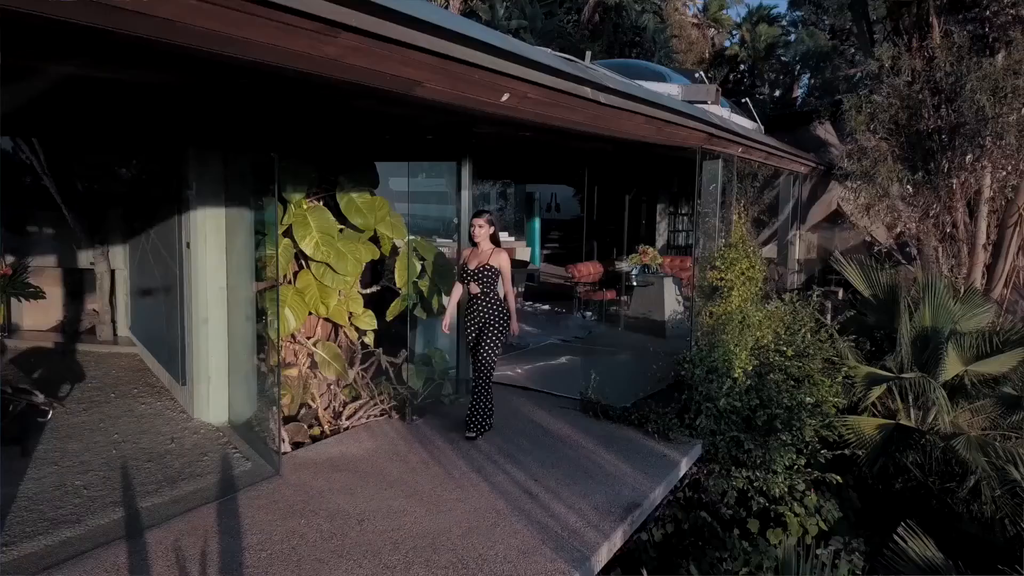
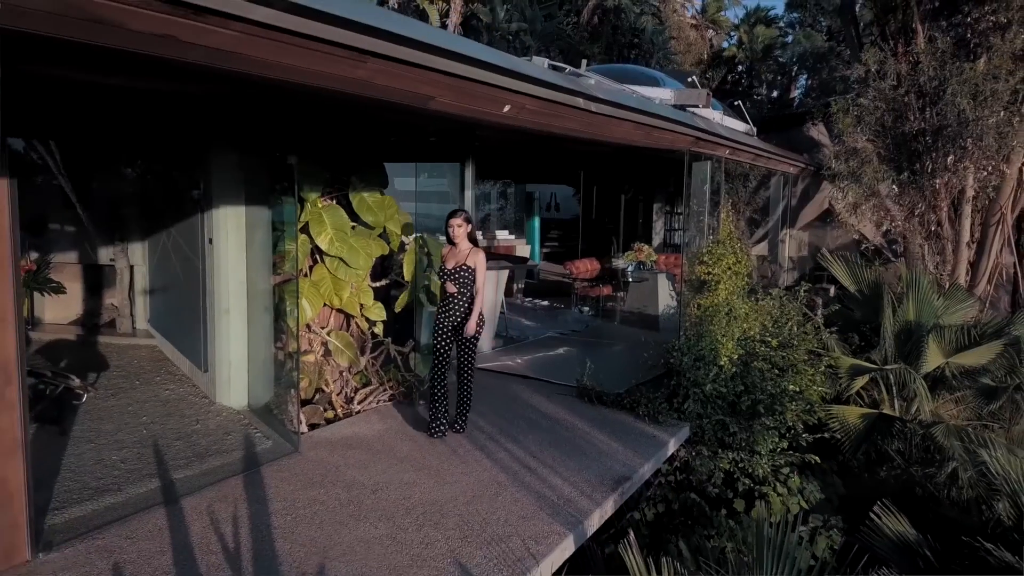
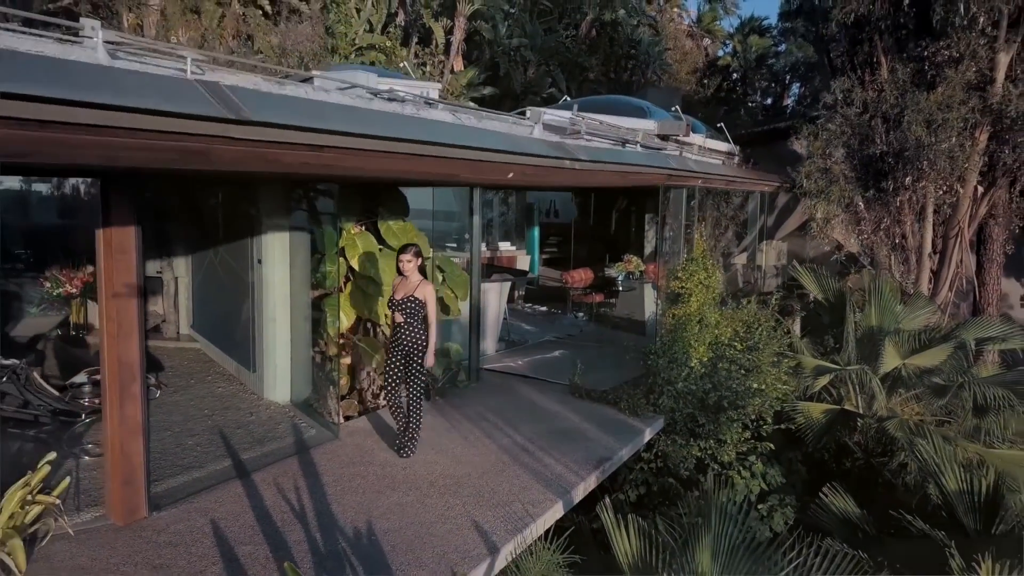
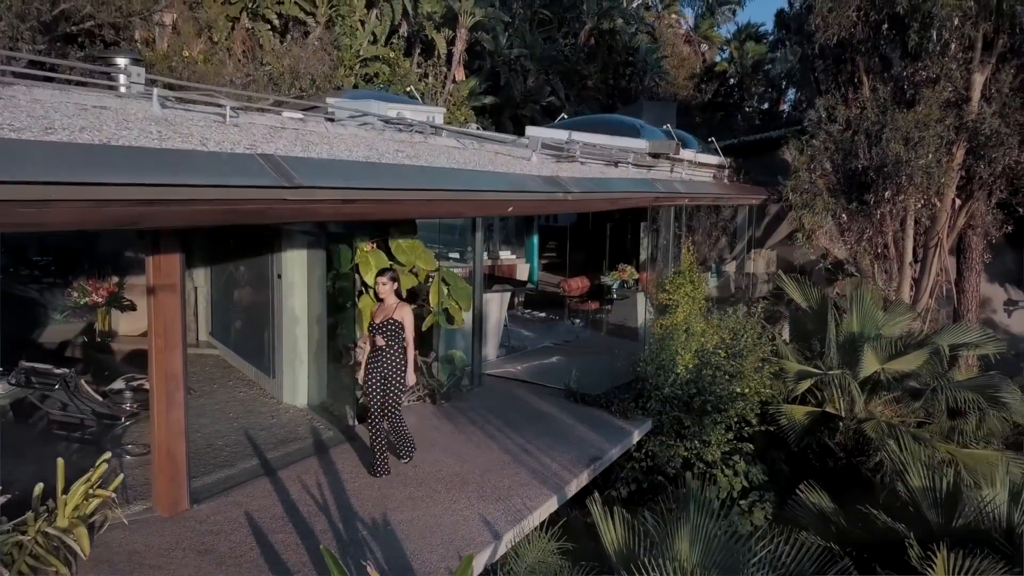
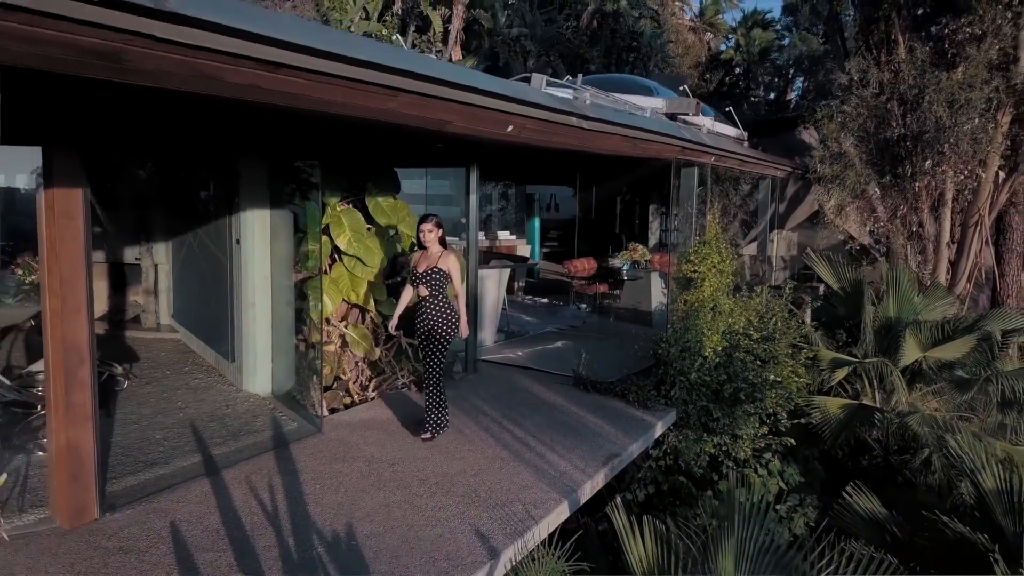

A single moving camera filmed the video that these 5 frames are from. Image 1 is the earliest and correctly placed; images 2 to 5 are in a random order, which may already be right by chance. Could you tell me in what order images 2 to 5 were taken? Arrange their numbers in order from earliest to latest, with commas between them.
2, 5, 3, 4
